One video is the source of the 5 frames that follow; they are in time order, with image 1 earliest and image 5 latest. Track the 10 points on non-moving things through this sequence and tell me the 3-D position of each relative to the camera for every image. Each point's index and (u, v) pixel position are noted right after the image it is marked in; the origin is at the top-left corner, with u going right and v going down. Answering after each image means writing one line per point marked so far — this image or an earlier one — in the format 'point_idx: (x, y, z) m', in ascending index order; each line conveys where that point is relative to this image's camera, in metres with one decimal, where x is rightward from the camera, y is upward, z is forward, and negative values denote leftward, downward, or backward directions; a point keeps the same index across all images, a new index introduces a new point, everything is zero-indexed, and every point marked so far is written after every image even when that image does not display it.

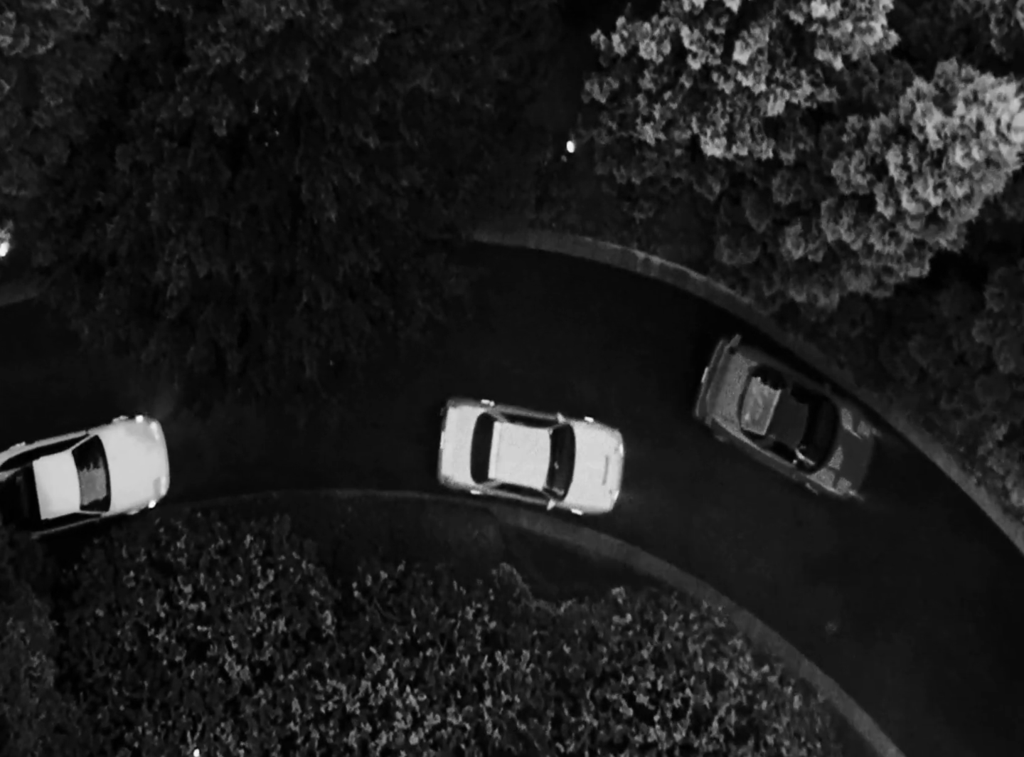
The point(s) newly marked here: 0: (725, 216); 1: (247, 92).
0: (+3.5, +2.4, +14.9) m
1: (-3.9, +4.2, +13.9) m
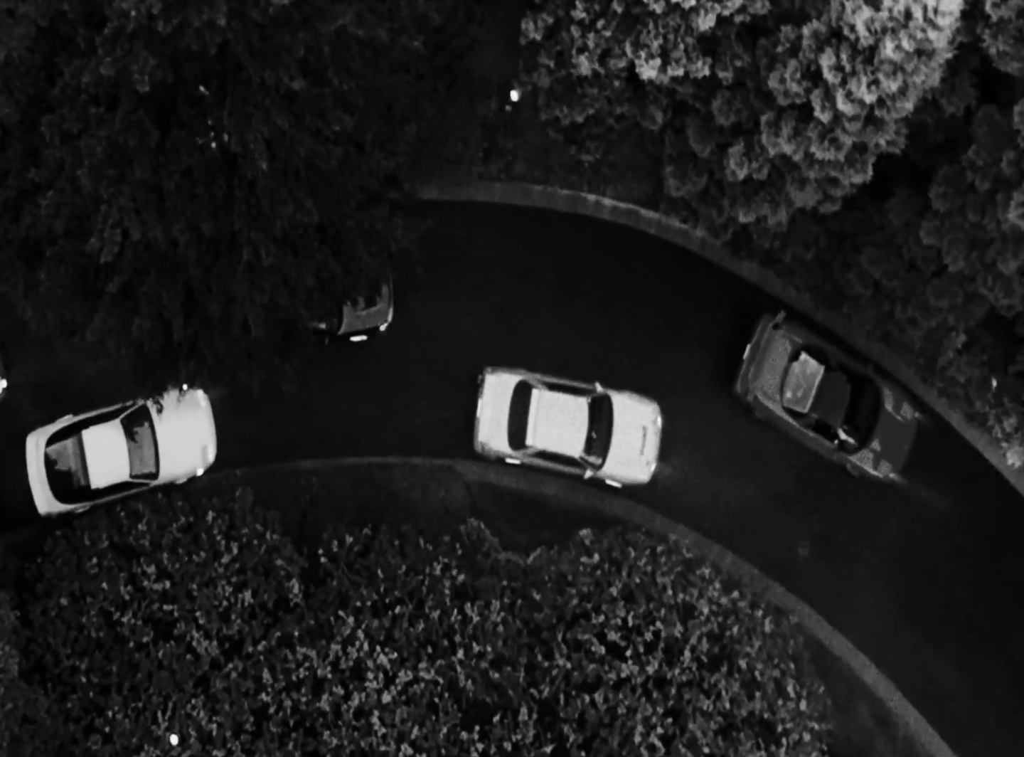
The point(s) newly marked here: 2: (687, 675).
0: (+2.5, +3.5, +14.6) m
1: (-4.9, +4.8, +13.5) m
2: (+2.1, -3.6, +11.0) m
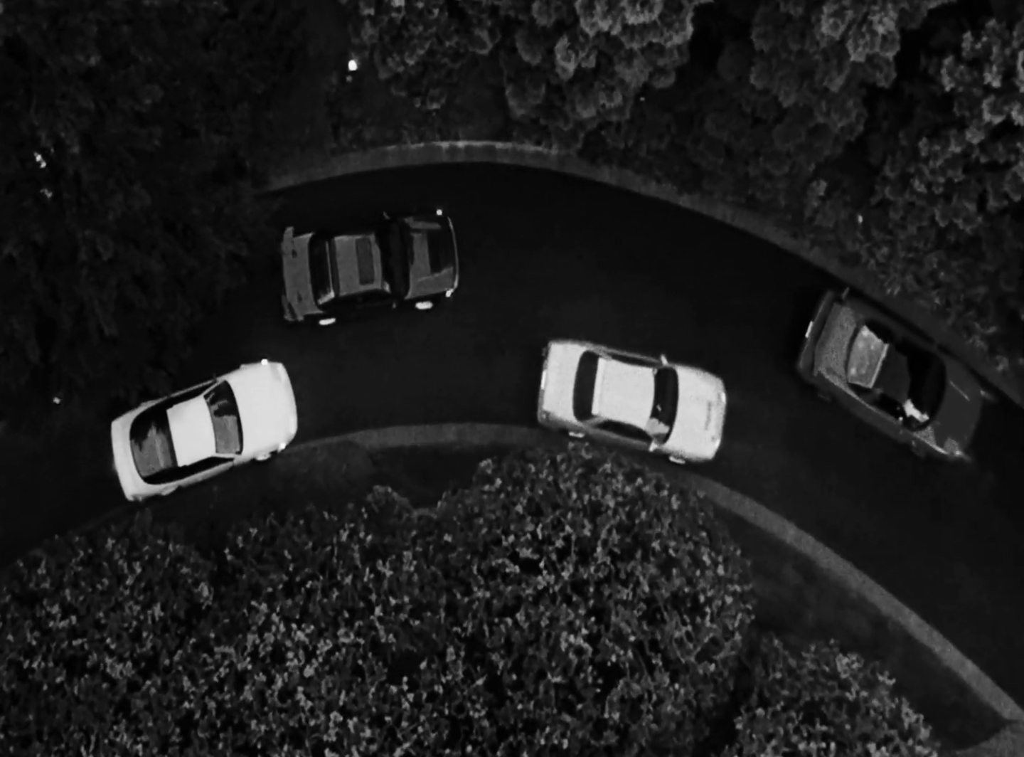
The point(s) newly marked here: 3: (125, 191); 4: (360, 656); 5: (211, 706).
0: (-0.2, +4.8, +14.2) m
1: (-7.7, +4.6, +12.8) m
2: (+1.0, -2.1, +10.3) m
3: (-5.7, +2.8, +13.7) m
4: (-1.9, -3.4, +11.5) m
5: (-4.3, -4.7, +13.2) m
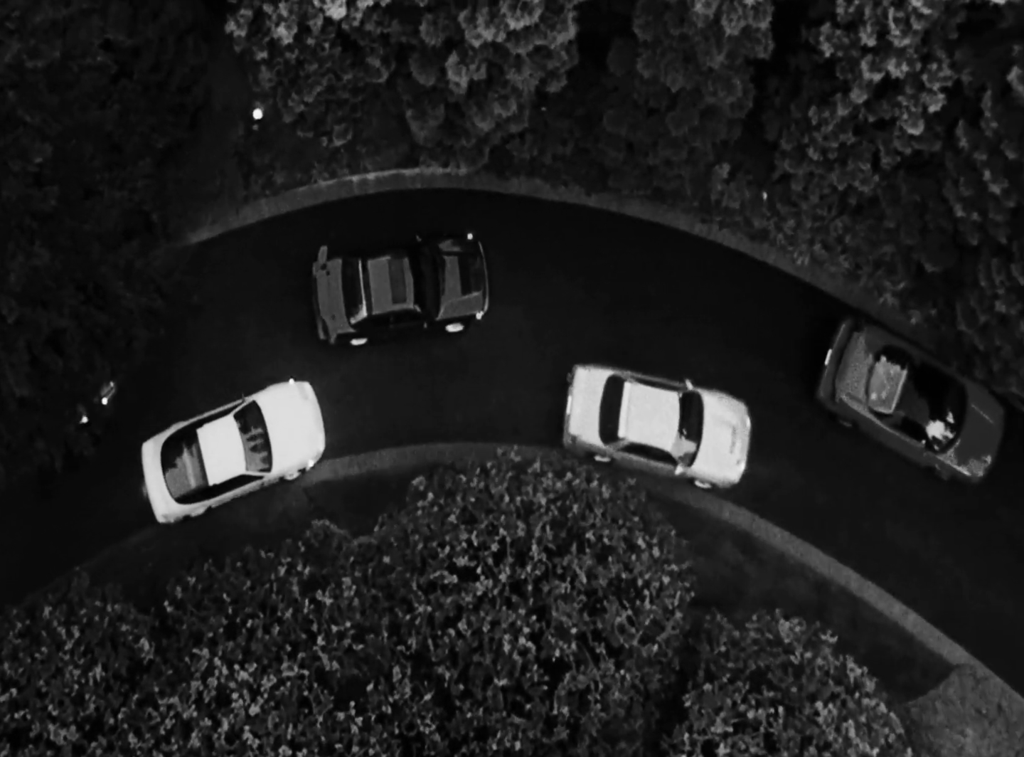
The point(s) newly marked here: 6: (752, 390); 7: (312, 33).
0: (-1.7, +4.4, +14.3) m
1: (-9.1, +3.5, +12.7) m
2: (+0.3, -2.1, +10.1) m
3: (-7.0, +1.9, +13.5) m
4: (-2.4, -3.8, +11.2) m
5: (-4.7, -5.3, +12.7) m
6: (+4.0, -0.3, +15.7) m
7: (-2.7, +4.6, +12.5) m
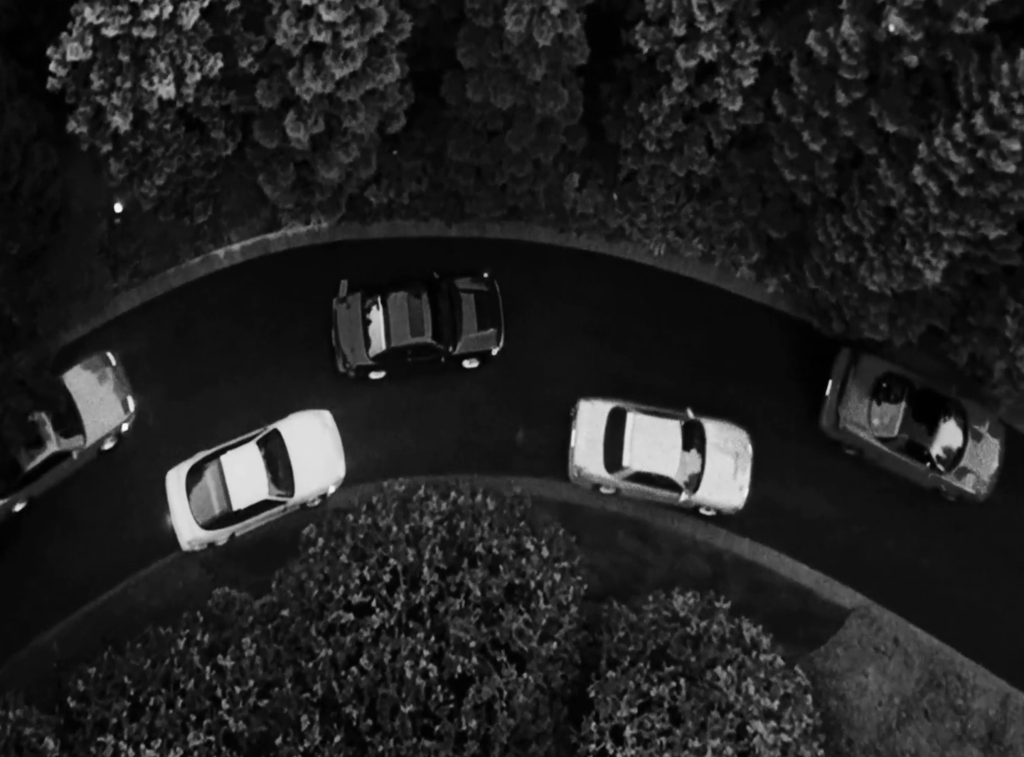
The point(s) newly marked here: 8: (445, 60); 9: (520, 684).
0: (-4.0, +3.5, +14.5) m
1: (-11.1, +1.3, +12.6) m
2: (-0.7, -2.3, +10.1) m
3: (-8.7, 0.0, +13.4) m
4: (-3.1, -4.5, +10.9) m
5: (-5.1, -6.6, +12.3) m
6: (+2.4, -0.3, +15.9) m
7: (-4.9, +3.6, +12.7) m
8: (-1.0, +4.5, +13.3) m
9: (+0.2, -3.2, +9.7) m
